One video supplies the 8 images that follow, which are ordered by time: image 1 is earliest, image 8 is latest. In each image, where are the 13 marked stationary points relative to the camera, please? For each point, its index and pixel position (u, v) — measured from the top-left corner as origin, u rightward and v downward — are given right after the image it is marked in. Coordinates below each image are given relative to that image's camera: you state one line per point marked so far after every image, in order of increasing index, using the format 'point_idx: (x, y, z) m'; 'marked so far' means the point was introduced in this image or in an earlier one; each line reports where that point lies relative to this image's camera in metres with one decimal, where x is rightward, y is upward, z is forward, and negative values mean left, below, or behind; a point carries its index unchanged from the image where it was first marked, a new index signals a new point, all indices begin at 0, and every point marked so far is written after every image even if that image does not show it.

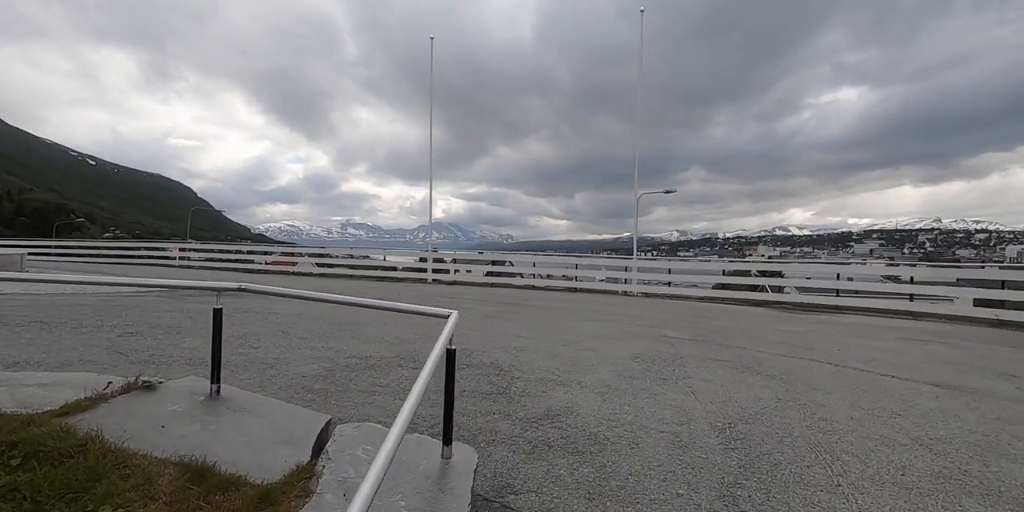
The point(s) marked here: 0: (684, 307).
0: (+3.6, -1.1, +11.2) m
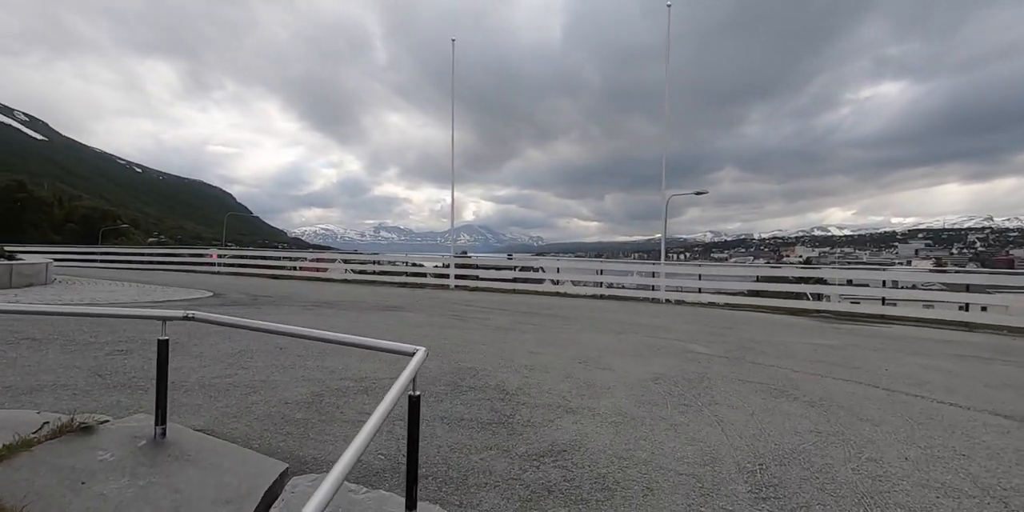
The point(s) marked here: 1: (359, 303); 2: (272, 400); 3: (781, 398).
0: (+4.0, -1.2, +10.5) m
1: (-3.2, -1.0, +11.1) m
2: (-1.8, -1.1, +4.1) m
3: (+2.5, -1.3, +4.9) m
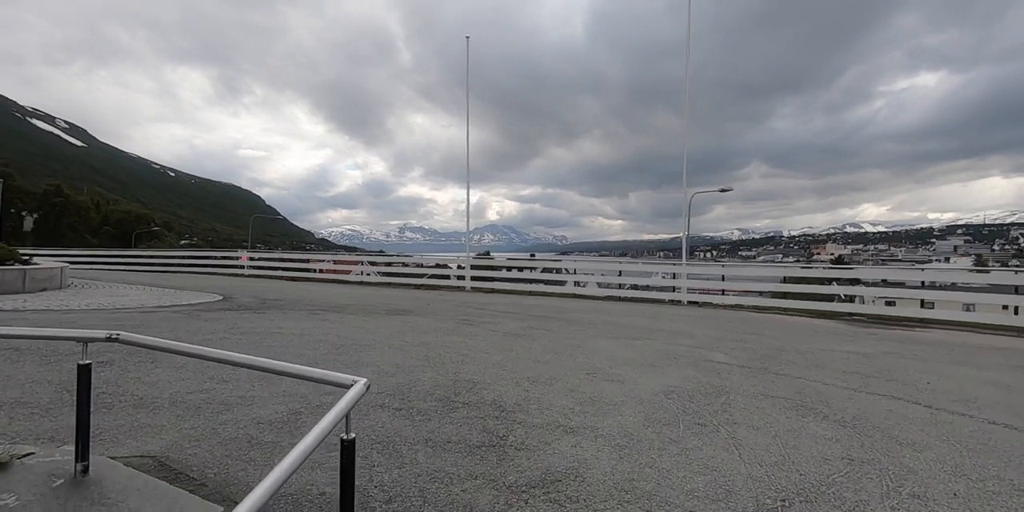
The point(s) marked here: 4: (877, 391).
0: (+4.2, -1.2, +10.0) m
1: (-2.9, -1.0, +10.8) m
2: (-1.9, -1.1, +3.7) m
3: (+2.4, -1.3, +4.4) m
4: (+3.5, -1.3, +5.2) m
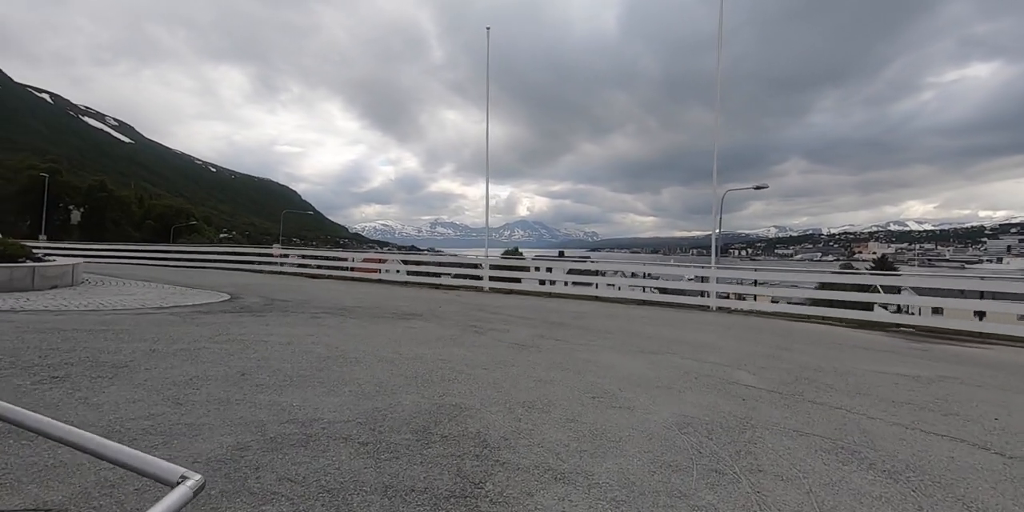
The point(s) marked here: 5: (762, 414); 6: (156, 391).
0: (+4.4, -1.3, +9.1) m
1: (-2.7, -1.0, +10.4) m
2: (-2.0, -1.2, +3.3) m
3: (+2.3, -1.4, +3.7) m
4: (+3.4, -1.4, +4.4) m
5: (+2.2, -1.4, +4.7) m
6: (-2.9, -1.1, +4.3) m
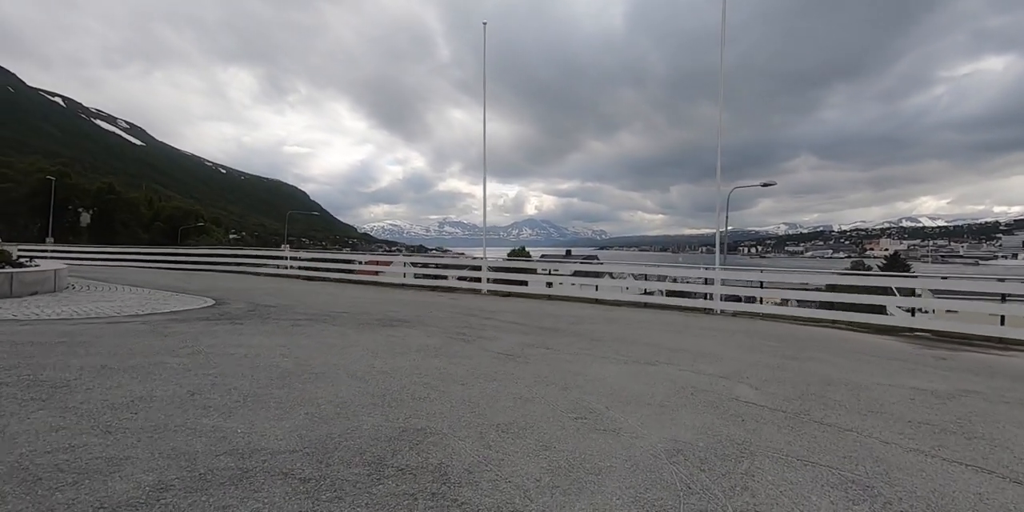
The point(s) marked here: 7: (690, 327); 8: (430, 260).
0: (+4.3, -1.3, +8.6) m
1: (-2.8, -1.1, +9.9) m
2: (-2.3, -1.3, +2.8) m
3: (+2.1, -1.5, +3.2) m
4: (+3.2, -1.5, +3.9) m
5: (+2.0, -1.4, +4.2) m
6: (-3.1, -1.2, +3.9) m
7: (+3.2, -1.3, +9.6) m
8: (-2.9, -0.2, +18.7) m
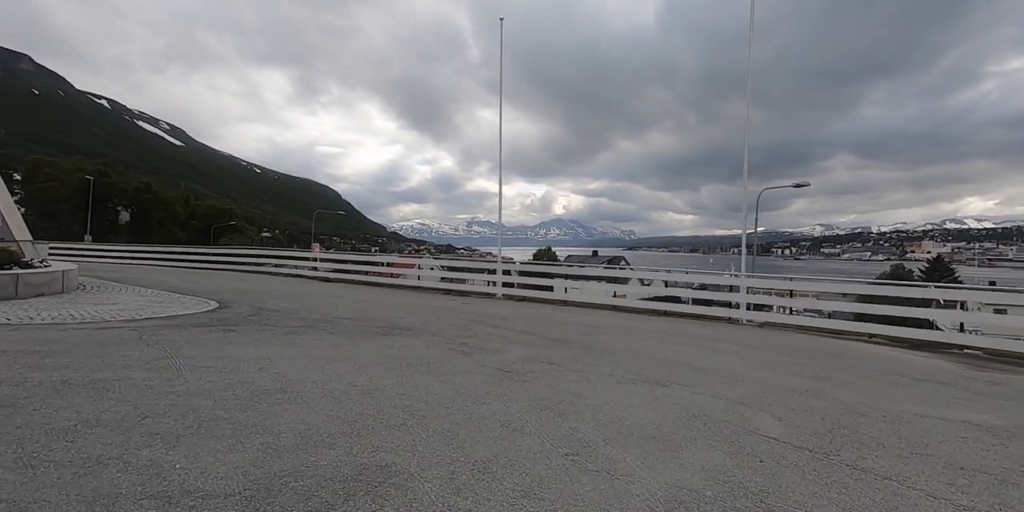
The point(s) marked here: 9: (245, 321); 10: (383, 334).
0: (+4.3, -1.5, +7.8) m
1: (-2.7, -1.2, +9.5) m
2: (-2.5, -1.4, +2.4) m
3: (+1.9, -1.6, +2.6) m
4: (+3.0, -1.6, +3.2) m
5: (+1.8, -1.6, +3.6) m
6: (-3.3, -1.2, +3.6) m
7: (+3.3, -1.4, +8.9) m
8: (-2.3, -0.2, +18.3) m
9: (-4.5, -1.1, +9.0) m
10: (-2.0, -1.2, +8.5) m
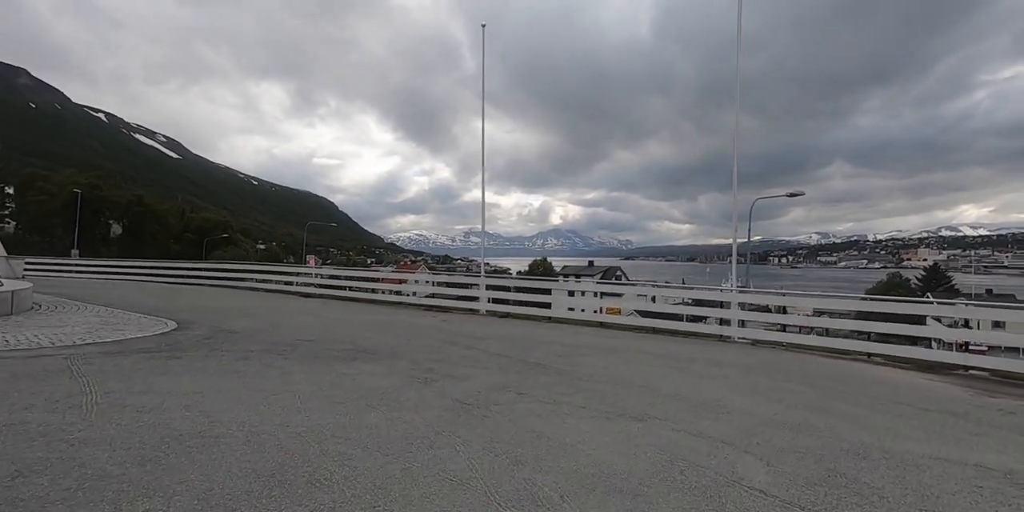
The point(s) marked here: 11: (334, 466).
0: (+3.9, -1.7, +7.2) m
1: (-3.1, -1.5, +8.9) m
2: (-2.9, -1.5, +1.8) m
3: (+1.5, -1.7, +2.0) m
4: (+2.6, -1.7, +2.6) m
5: (+1.4, -1.7, +3.0) m
6: (-3.7, -1.4, +2.9) m
7: (+2.9, -1.6, +8.3) m
8: (-2.7, -0.7, +17.7) m
9: (-4.9, -1.4, +8.3) m
10: (-2.5, -1.5, +7.9) m
11: (-1.3, -1.6, +4.0) m
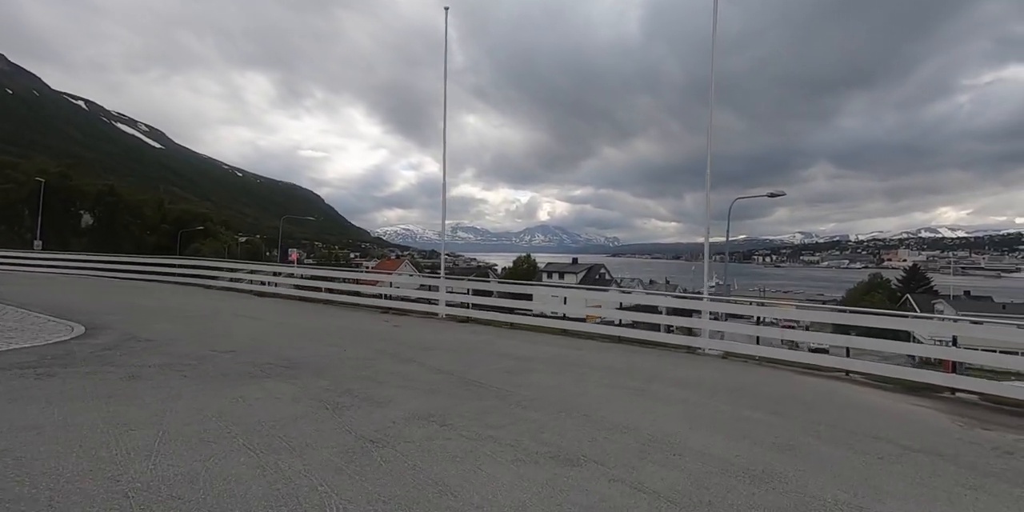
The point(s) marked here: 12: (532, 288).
0: (+3.1, -1.8, +6.4) m
1: (-3.9, -1.5, +7.9) m
2: (-3.6, -1.6, +0.8) m
3: (+0.8, -1.9, +1.0) m
4: (+1.9, -1.9, +1.7) m
5: (+0.7, -1.8, +2.1) m
6: (-4.4, -1.5, +1.9) m
7: (+2.0, -1.7, +7.4) m
8: (-3.8, -0.6, +16.7) m
9: (-5.7, -1.4, +7.3) m
10: (-3.3, -1.5, +6.9) m
11: (-2.1, -1.6, +3.0) m
12: (+0.7, -0.7, +13.6) m
